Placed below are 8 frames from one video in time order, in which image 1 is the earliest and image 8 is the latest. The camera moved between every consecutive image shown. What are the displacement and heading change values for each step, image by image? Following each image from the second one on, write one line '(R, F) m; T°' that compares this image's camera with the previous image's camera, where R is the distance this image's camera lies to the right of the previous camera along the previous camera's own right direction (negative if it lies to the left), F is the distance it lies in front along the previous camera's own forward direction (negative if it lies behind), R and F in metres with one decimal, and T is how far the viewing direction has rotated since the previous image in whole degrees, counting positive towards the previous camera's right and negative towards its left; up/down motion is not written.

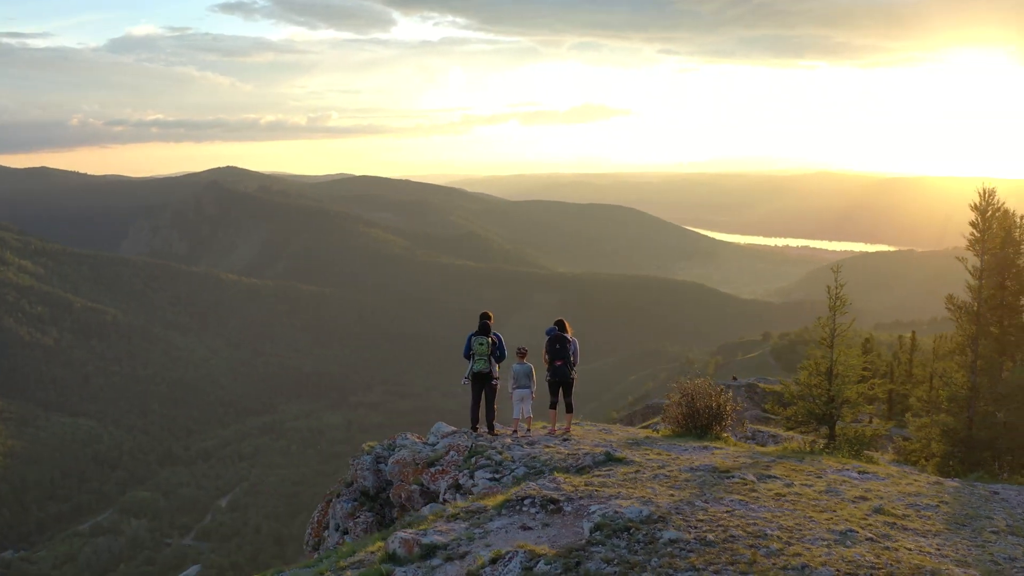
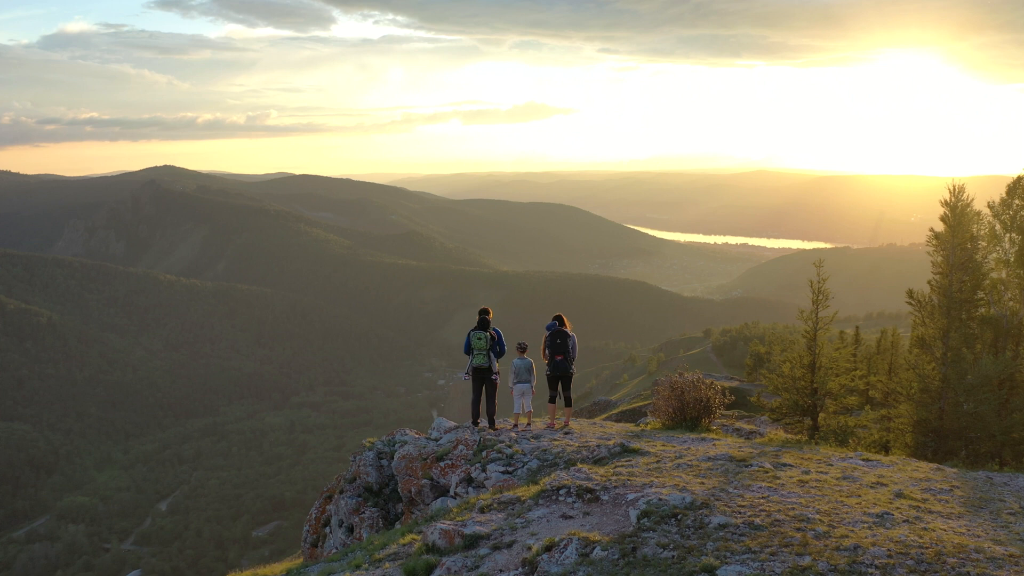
(-0.6, -0.1) m; +3°
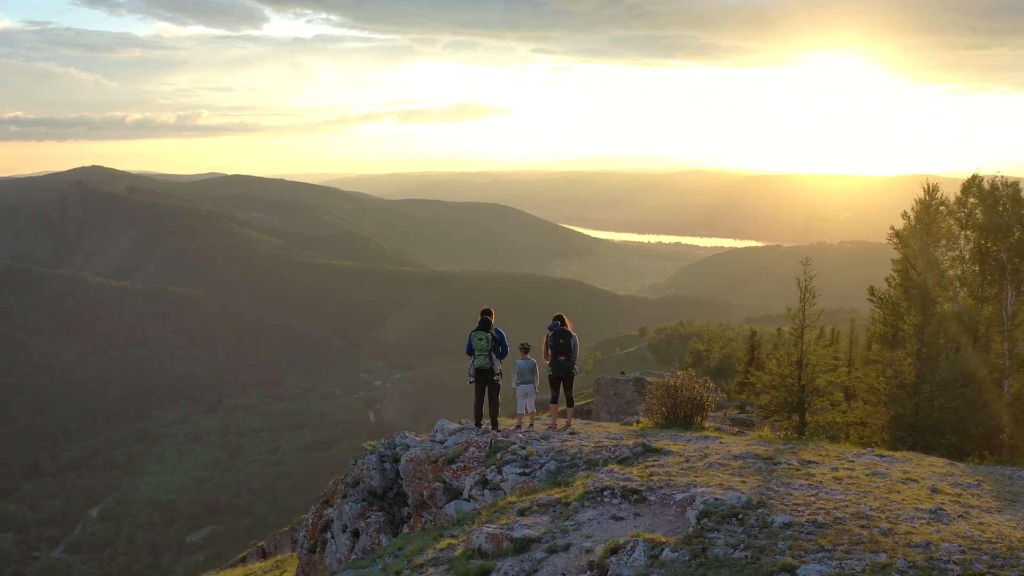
(-0.7, +0.1) m; +3°
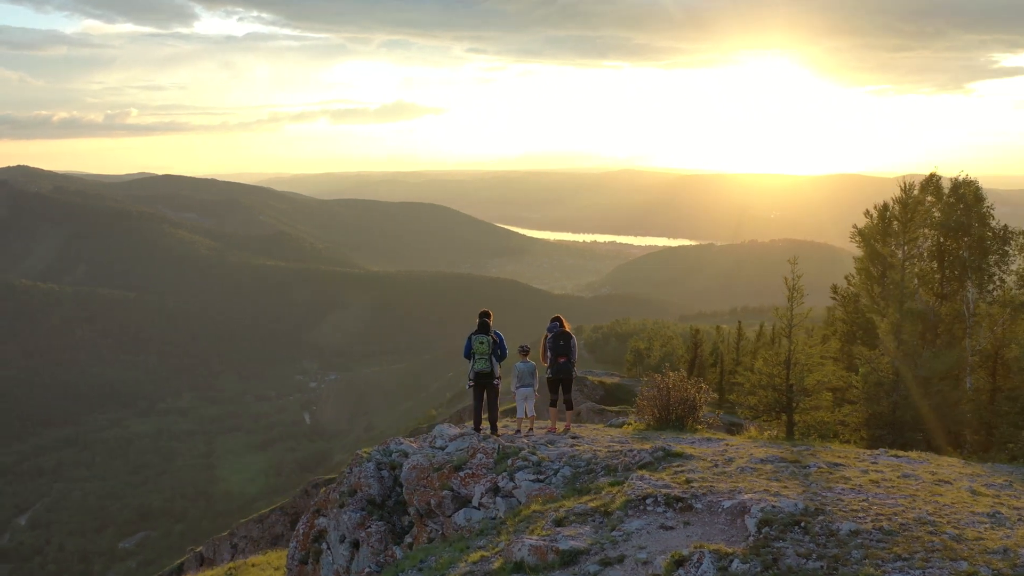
(-0.7, +0.3) m; +3°
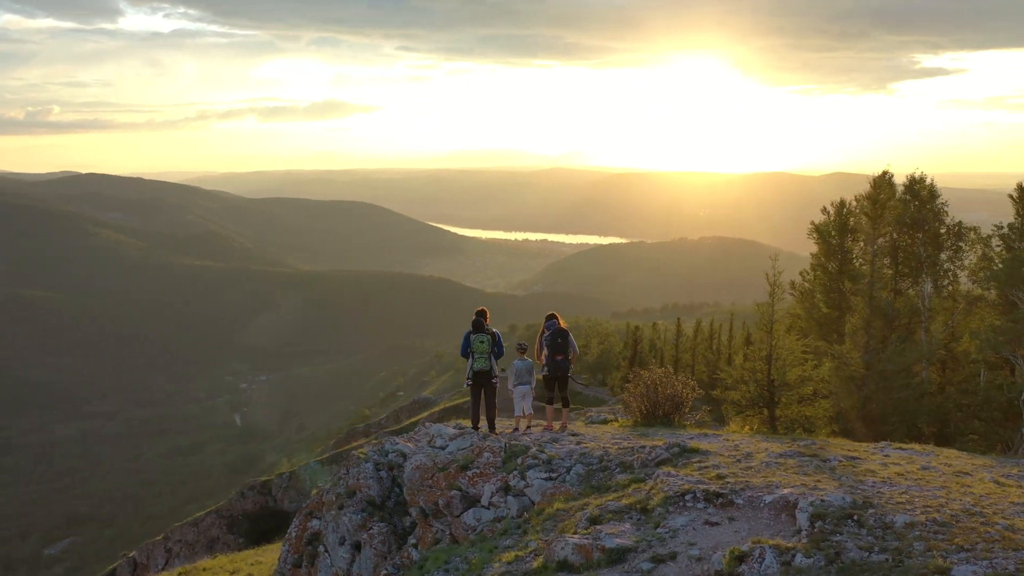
(-0.7, +0.1) m; +3°
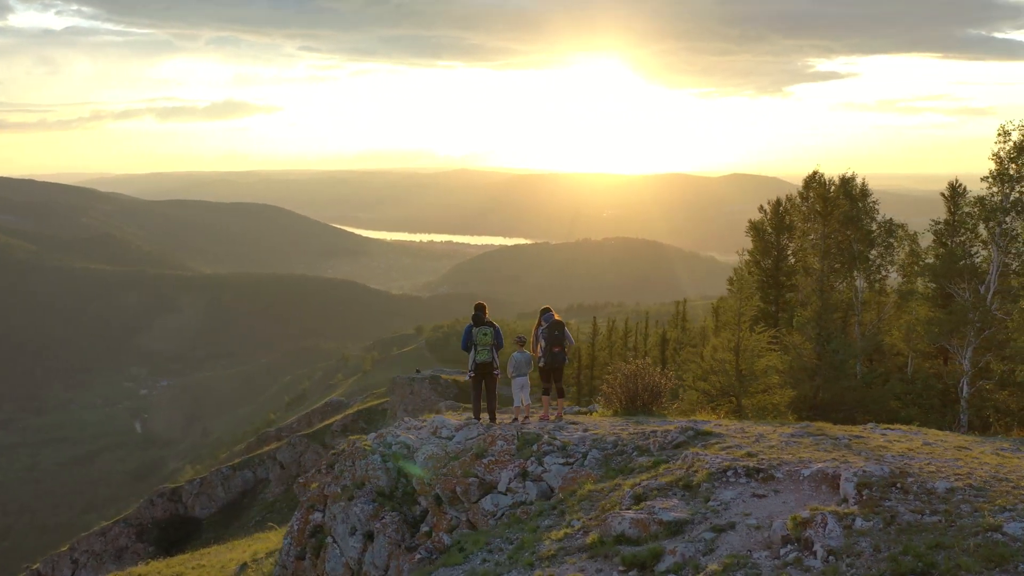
(-1.0, -0.4) m; +5°
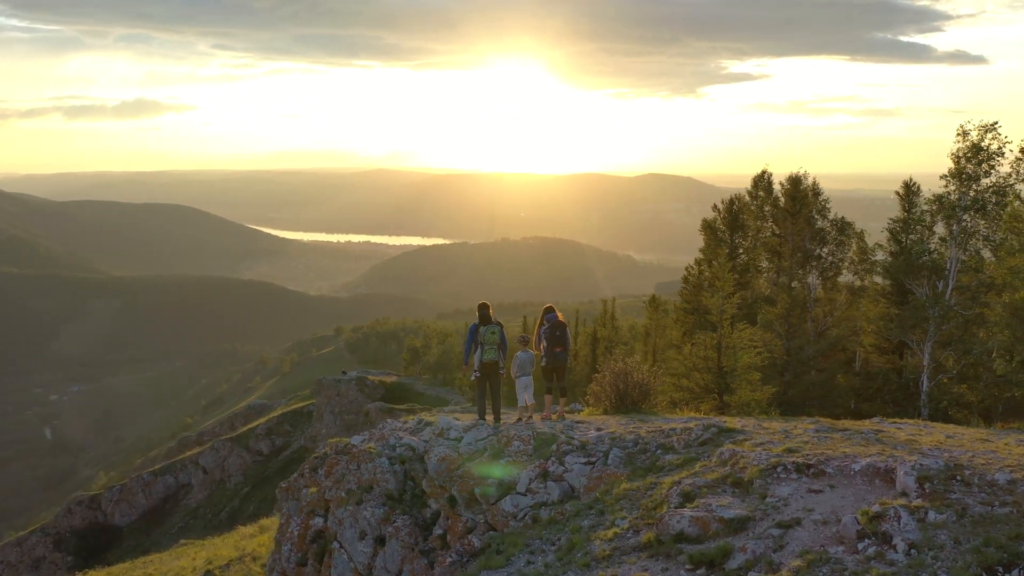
(-0.9, +0.1) m; +4°
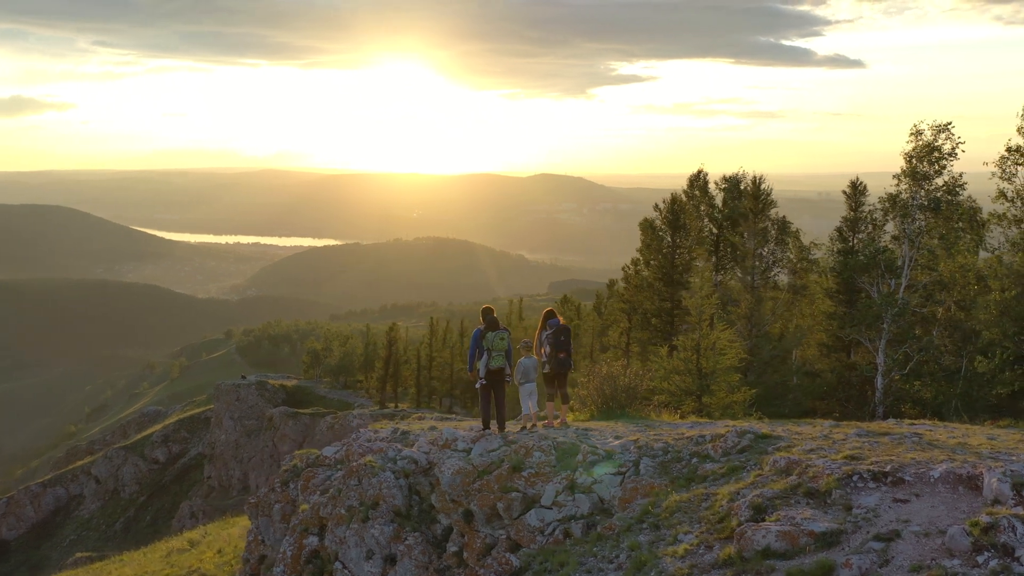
(-1.1, +0.5) m; +5°
